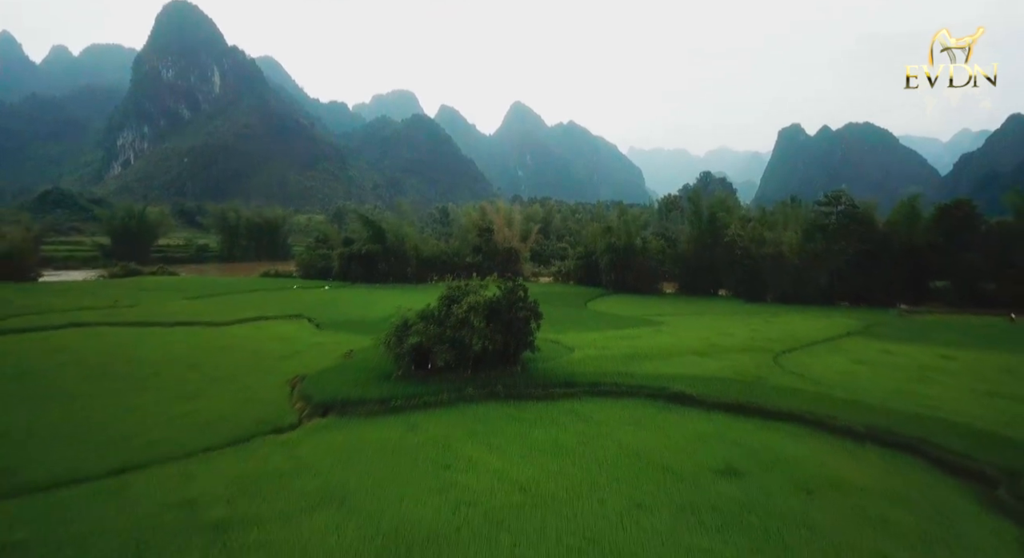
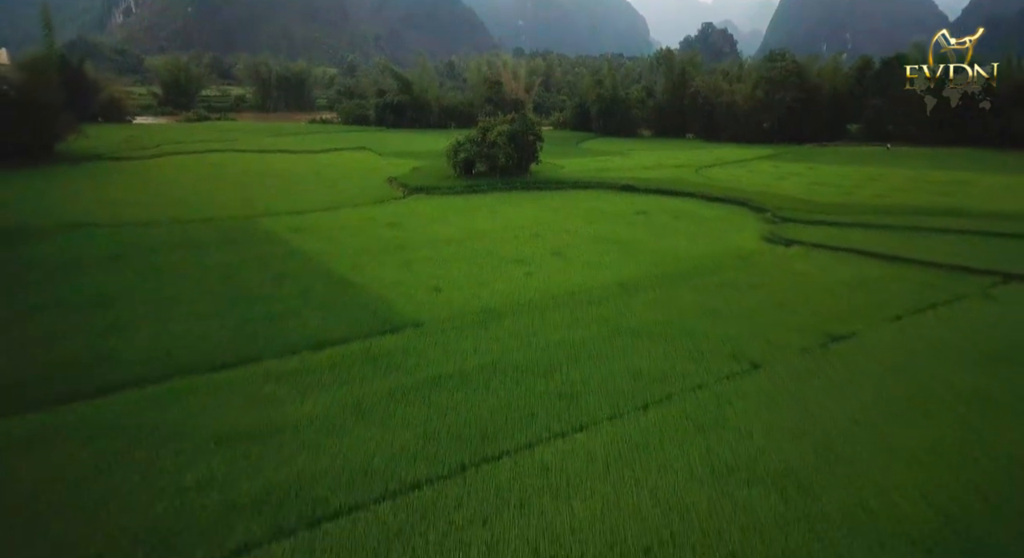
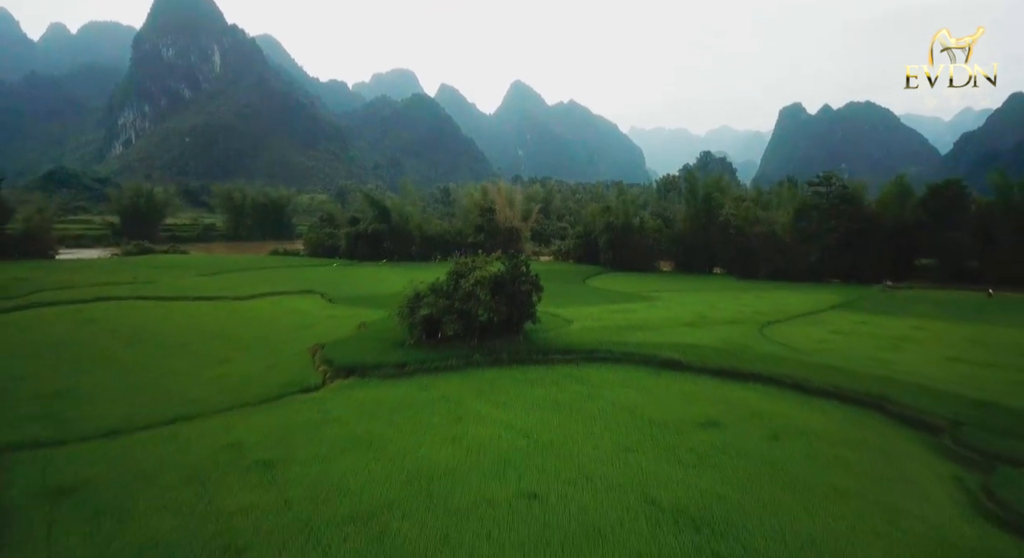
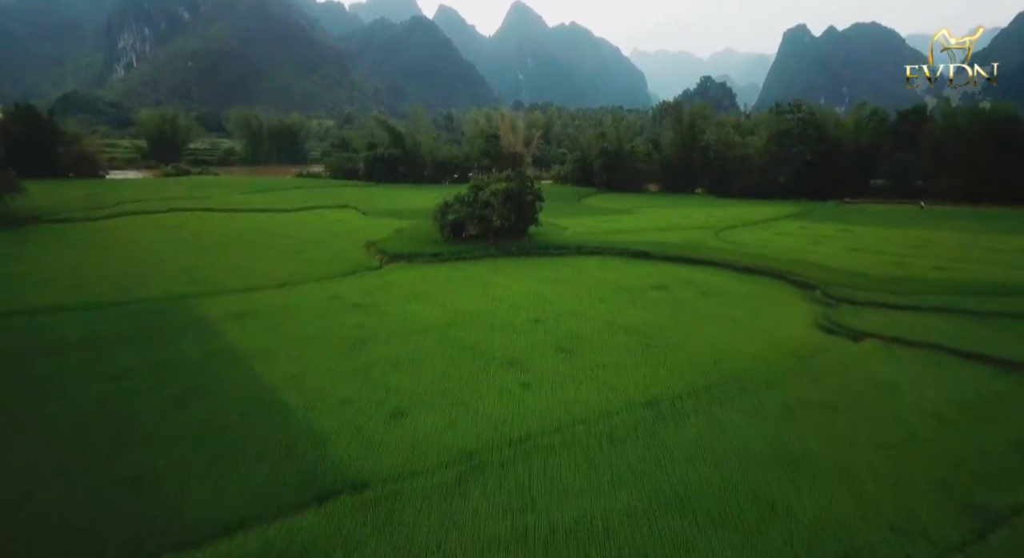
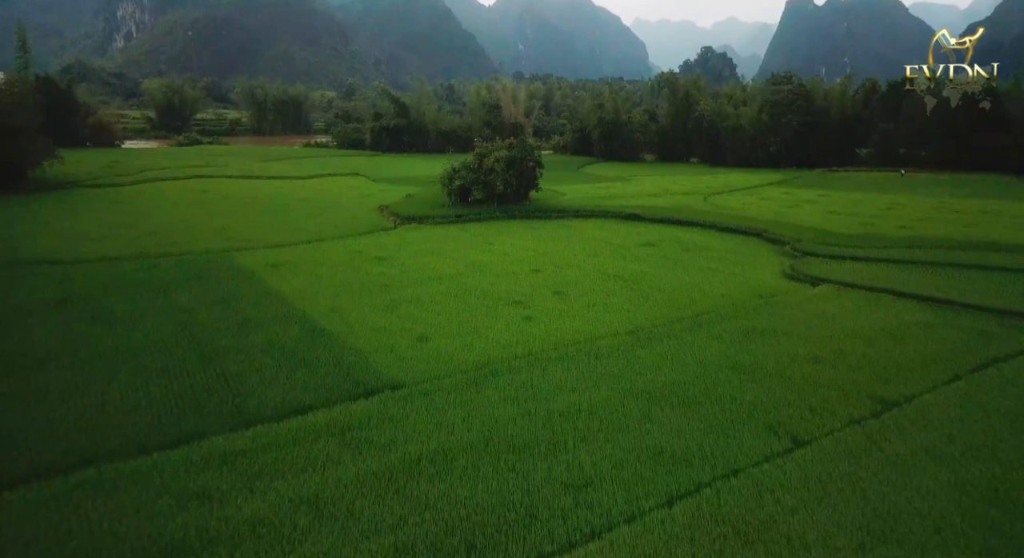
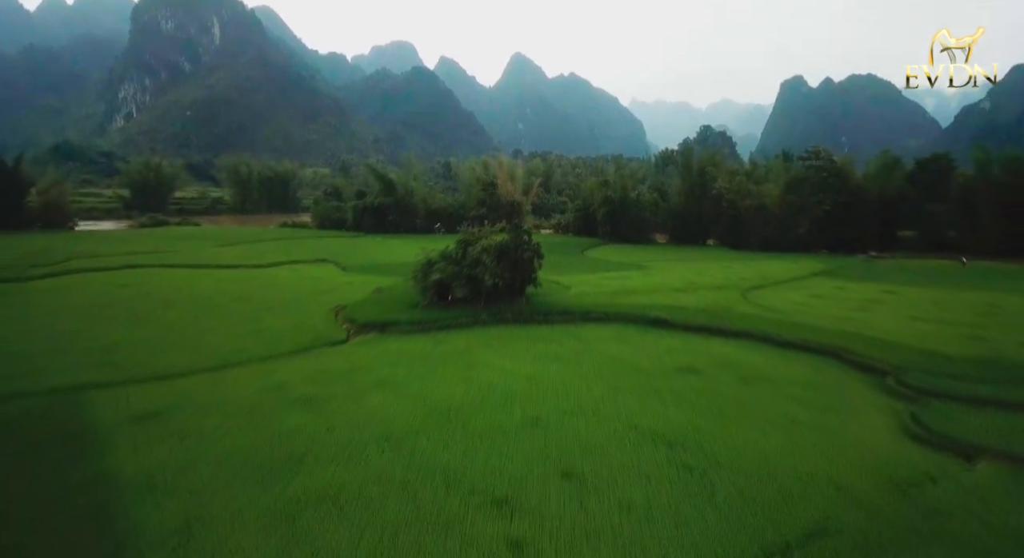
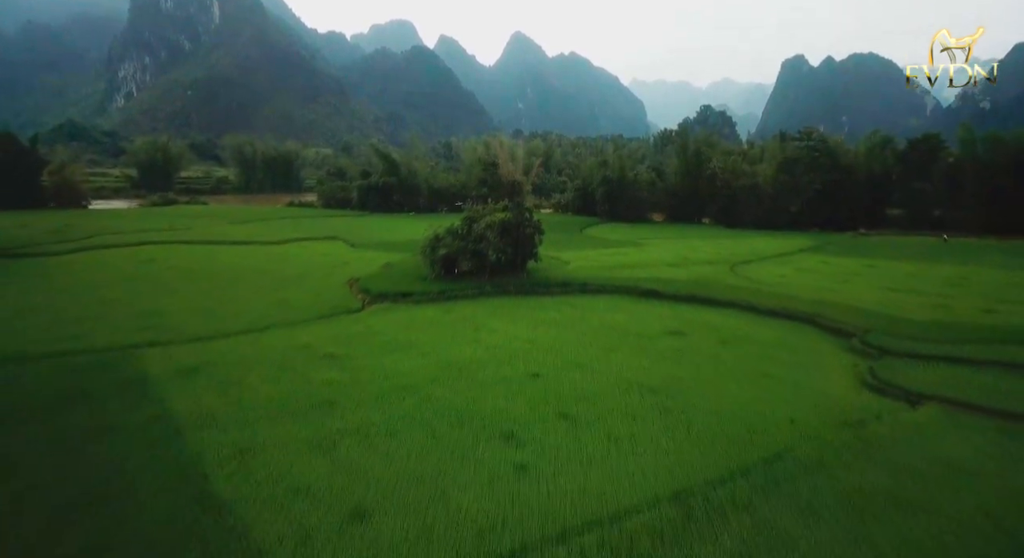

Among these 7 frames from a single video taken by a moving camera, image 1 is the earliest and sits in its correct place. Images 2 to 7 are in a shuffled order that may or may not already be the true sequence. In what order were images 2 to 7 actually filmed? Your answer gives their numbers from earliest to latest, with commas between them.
3, 6, 7, 4, 5, 2
